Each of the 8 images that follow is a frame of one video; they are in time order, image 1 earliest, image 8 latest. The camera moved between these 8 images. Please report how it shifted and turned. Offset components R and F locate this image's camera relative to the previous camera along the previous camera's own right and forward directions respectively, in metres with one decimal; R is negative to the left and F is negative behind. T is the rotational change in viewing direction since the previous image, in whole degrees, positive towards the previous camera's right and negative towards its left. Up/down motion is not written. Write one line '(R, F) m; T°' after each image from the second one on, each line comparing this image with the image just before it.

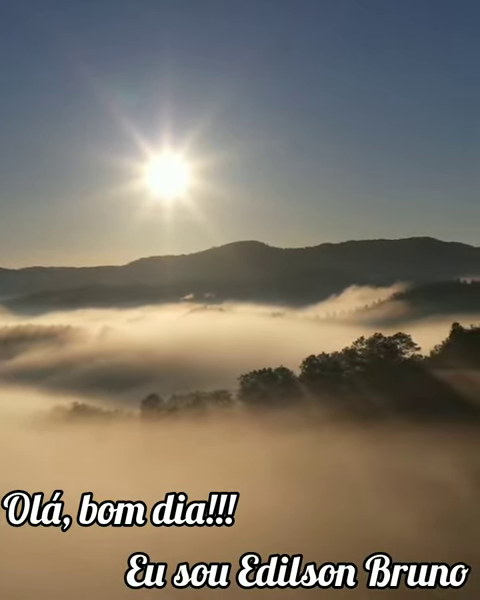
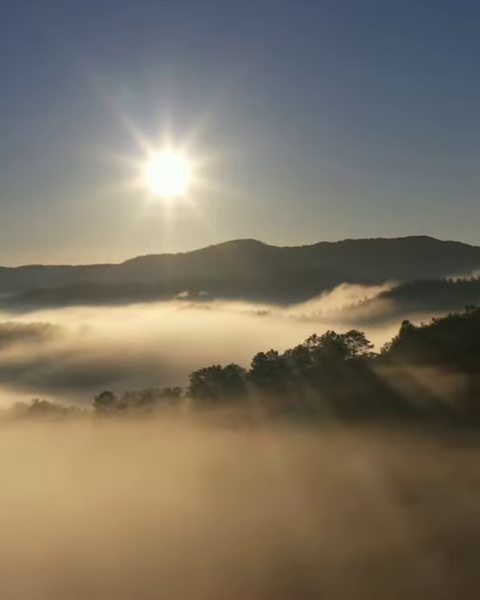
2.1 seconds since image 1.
(+22.0, +0.1) m; 0°
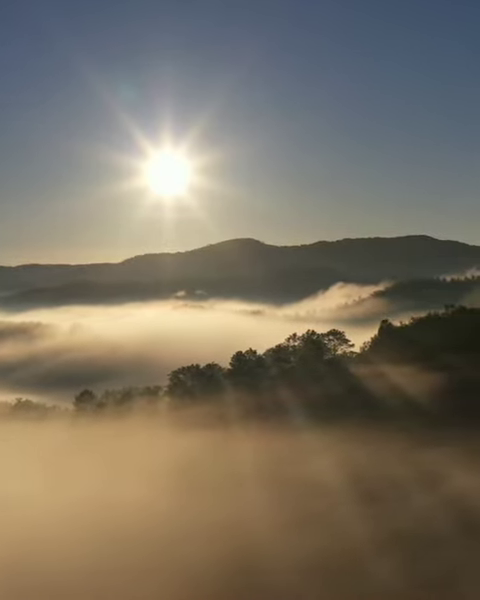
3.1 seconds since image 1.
(+9.3, +0.2) m; 0°
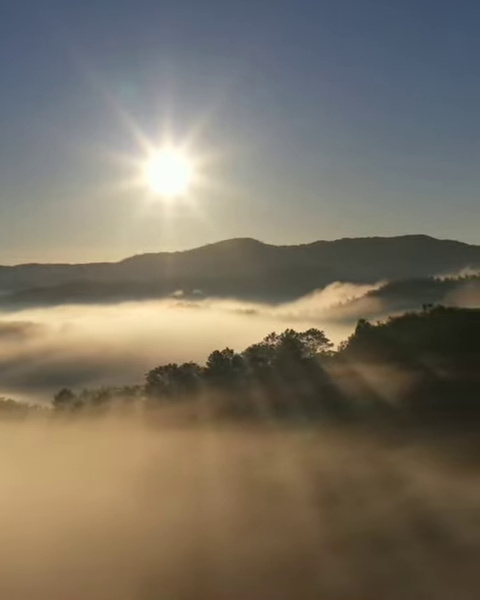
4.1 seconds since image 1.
(+10.0, +0.2) m; 0°
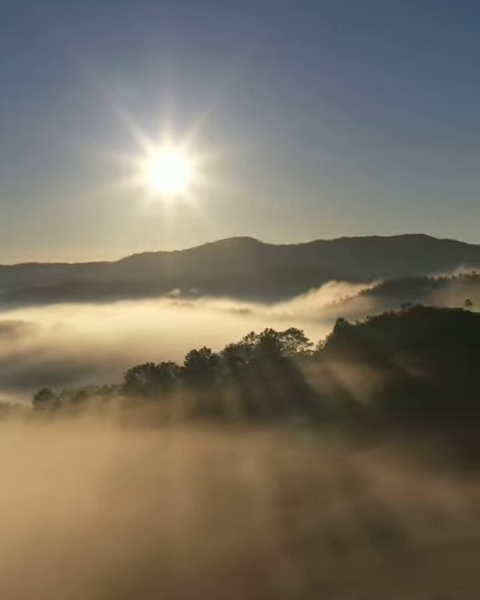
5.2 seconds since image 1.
(+9.7, +0.3) m; 0°
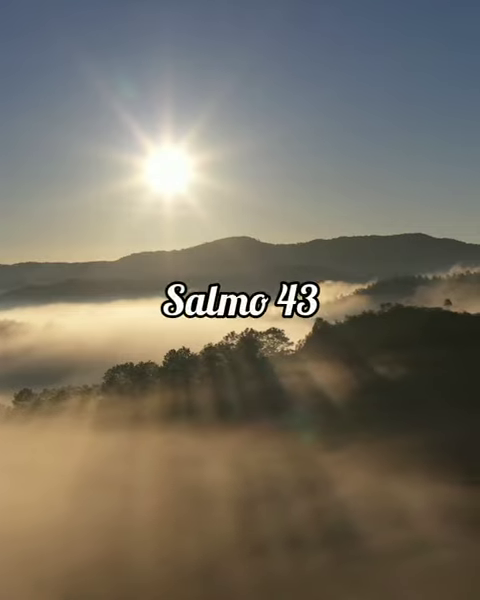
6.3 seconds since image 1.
(+9.2, +0.2) m; 0°
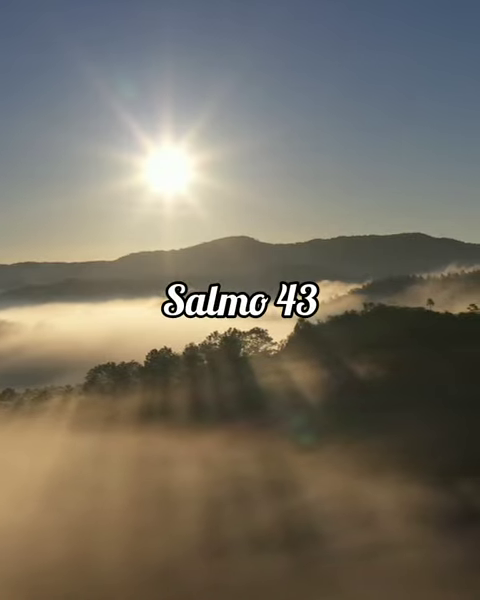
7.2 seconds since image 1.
(+7.9, +0.4) m; 0°
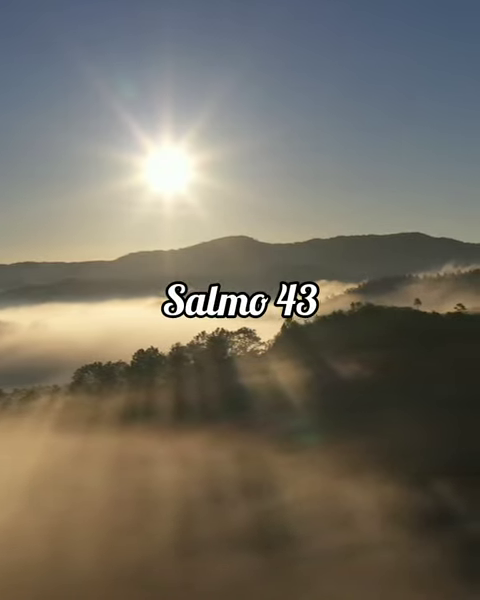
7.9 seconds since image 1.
(+5.7, +0.2) m; 0°
